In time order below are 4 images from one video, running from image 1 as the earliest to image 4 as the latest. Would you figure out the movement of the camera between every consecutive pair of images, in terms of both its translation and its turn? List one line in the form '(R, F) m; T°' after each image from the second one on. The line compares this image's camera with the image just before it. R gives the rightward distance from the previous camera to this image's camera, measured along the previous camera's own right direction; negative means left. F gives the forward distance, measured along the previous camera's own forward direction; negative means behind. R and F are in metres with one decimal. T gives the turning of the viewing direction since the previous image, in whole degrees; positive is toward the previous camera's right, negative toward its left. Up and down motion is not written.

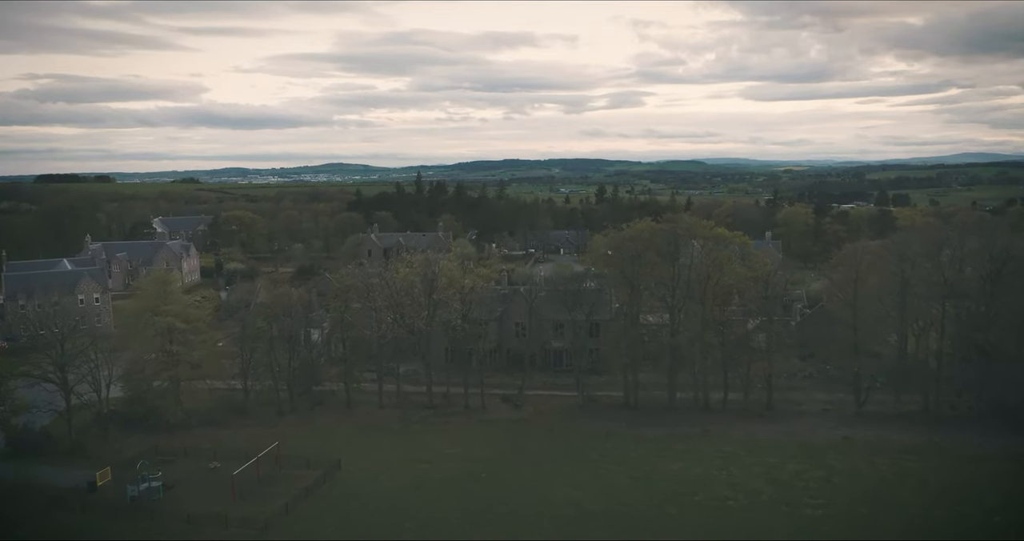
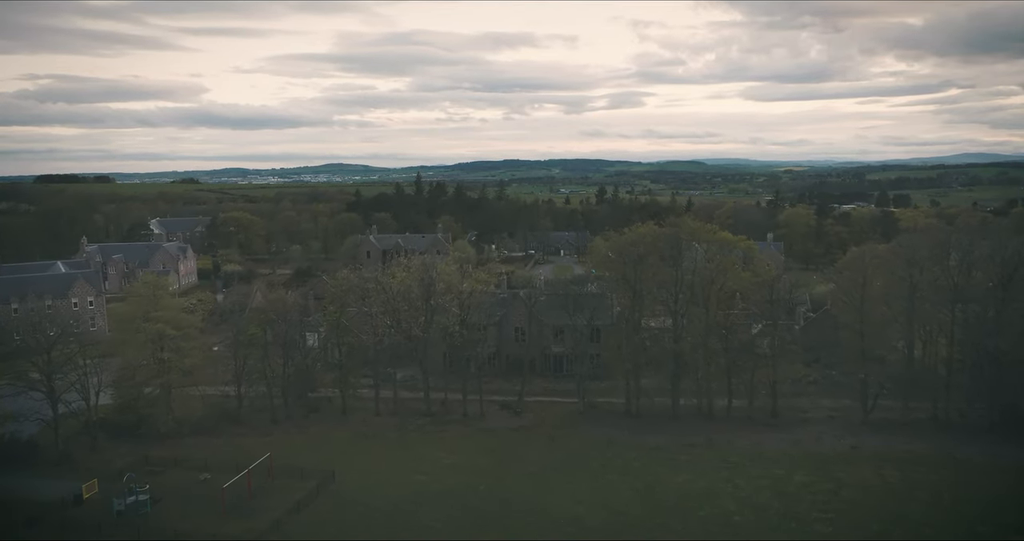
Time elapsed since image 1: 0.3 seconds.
(0.0, +0.4) m; 0°
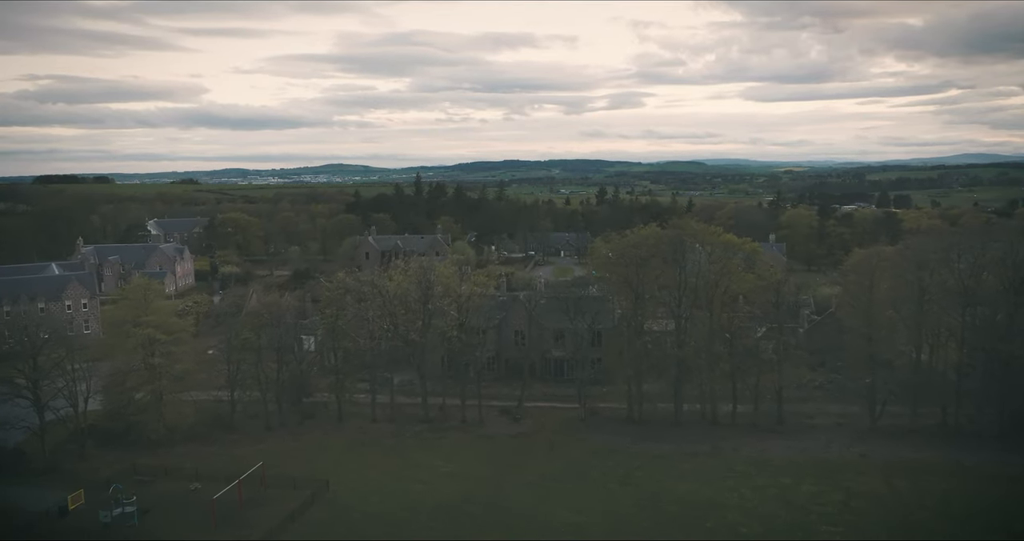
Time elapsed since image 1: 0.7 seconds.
(0.0, +0.4) m; 0°
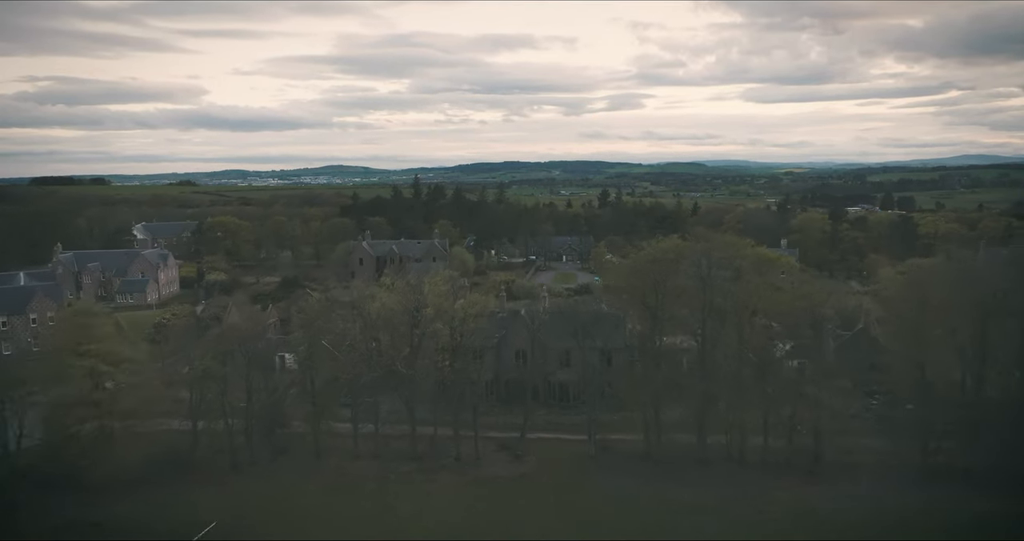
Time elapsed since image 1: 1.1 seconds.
(0.0, +2.0) m; 0°
